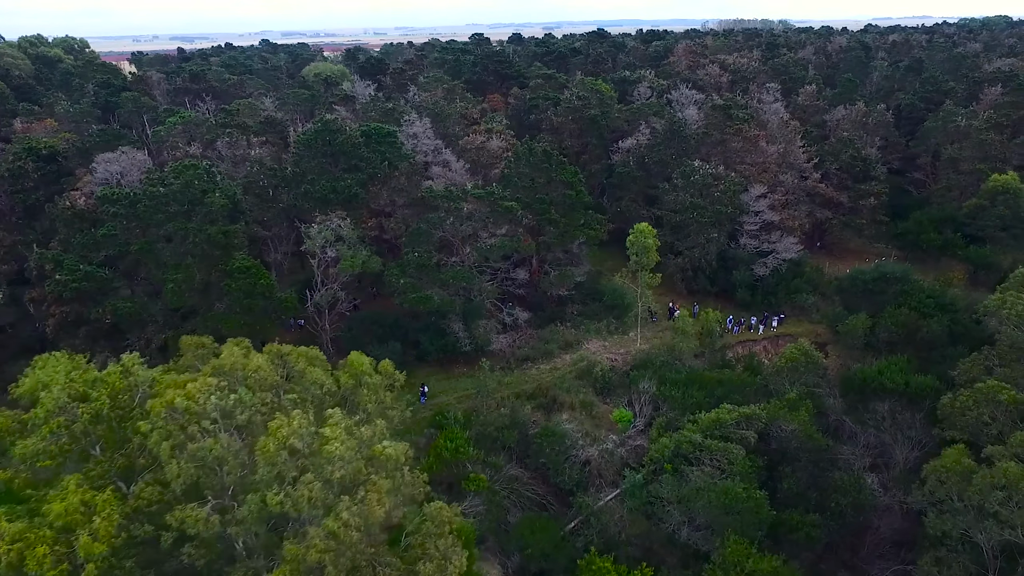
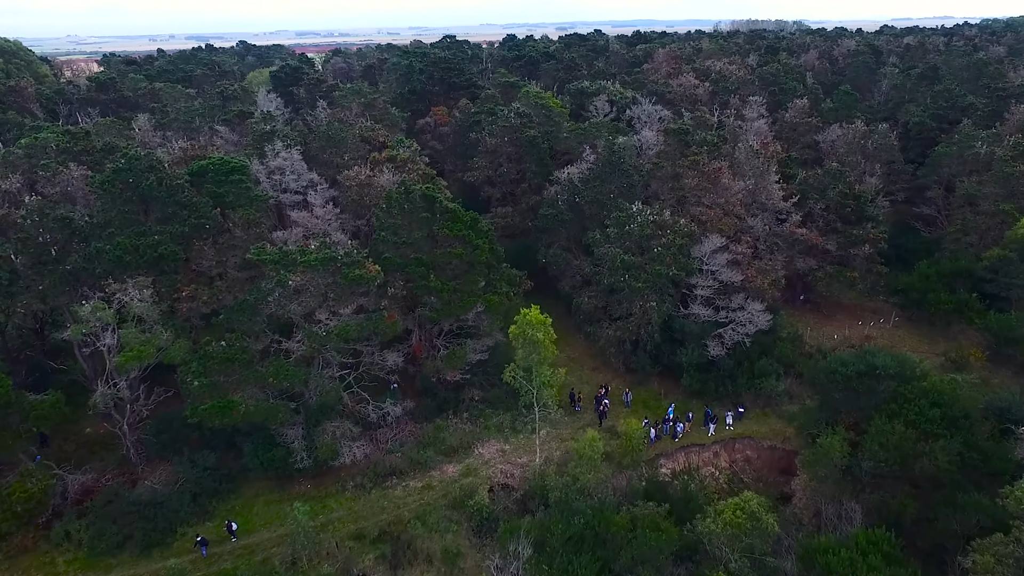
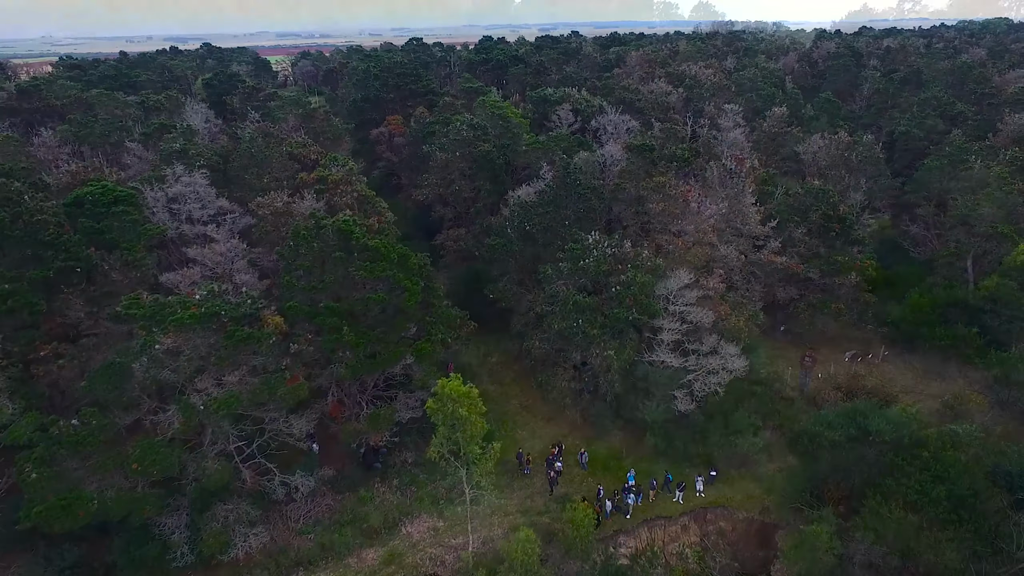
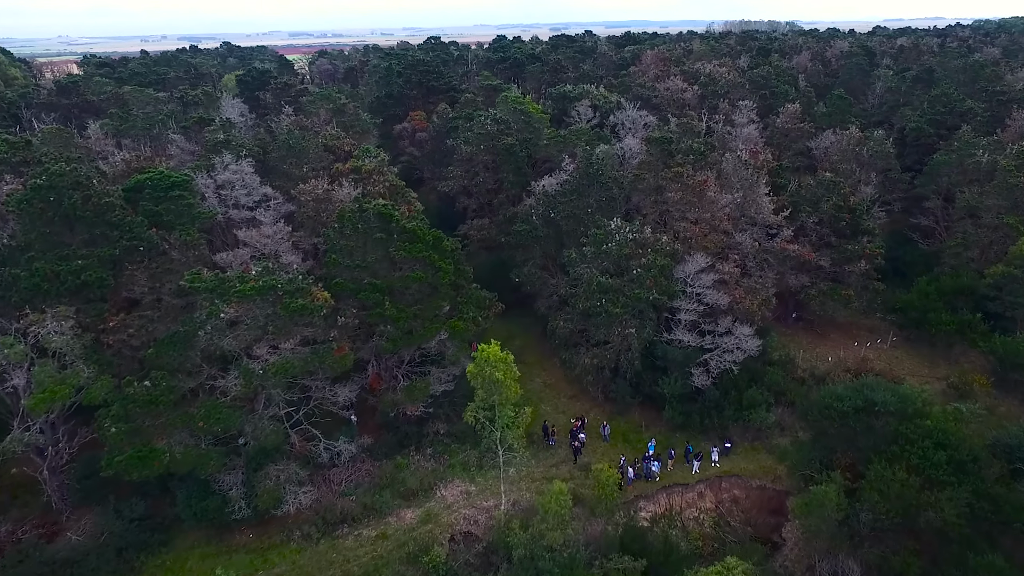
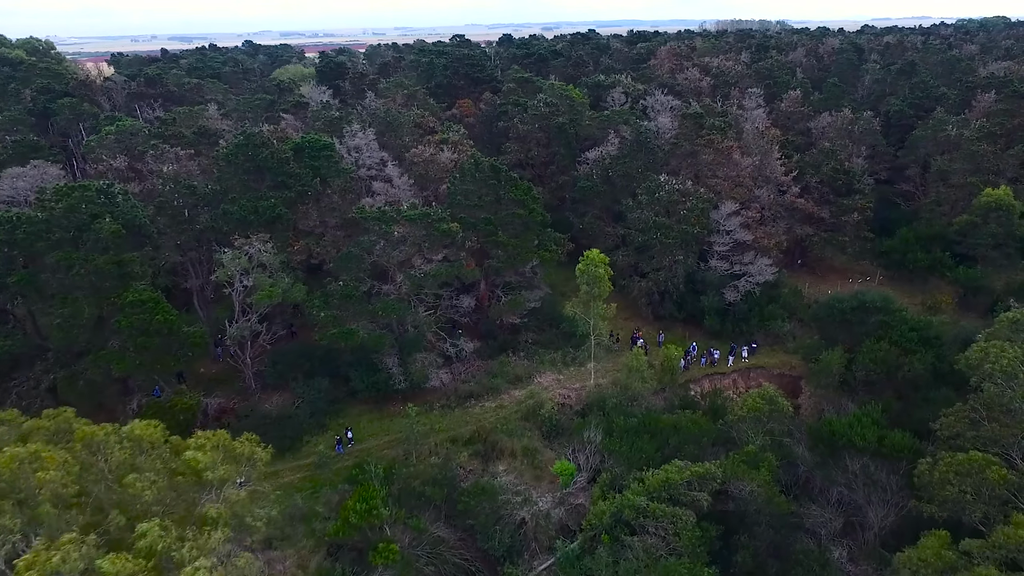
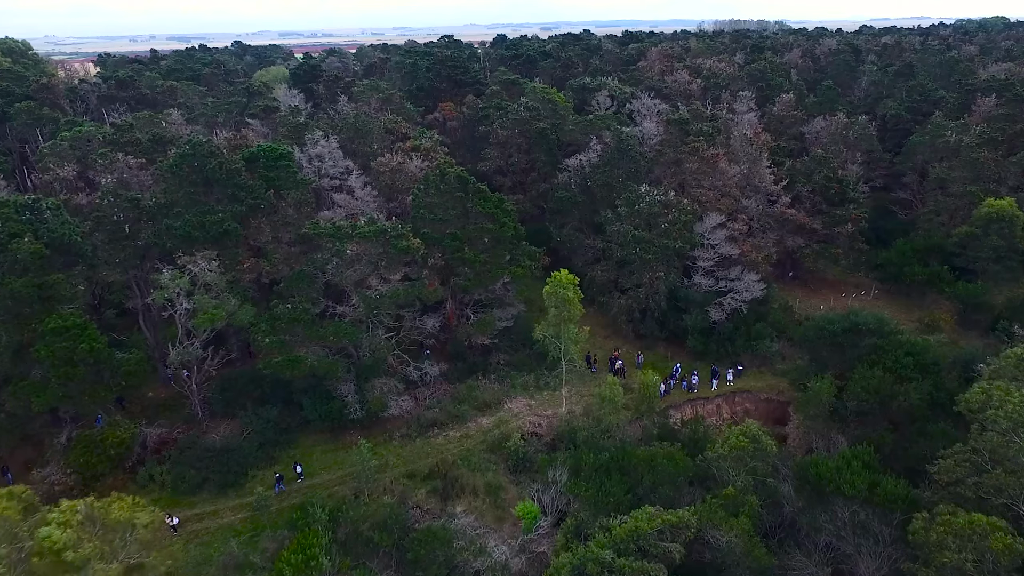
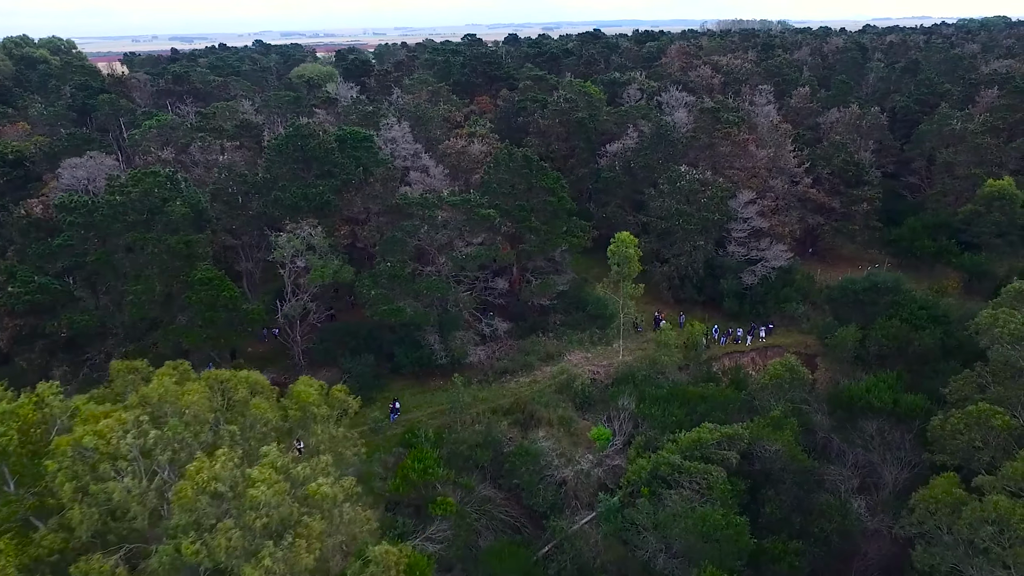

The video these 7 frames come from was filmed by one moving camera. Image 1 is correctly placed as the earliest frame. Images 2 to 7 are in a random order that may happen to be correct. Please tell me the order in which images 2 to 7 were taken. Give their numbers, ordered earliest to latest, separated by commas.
7, 5, 6, 2, 4, 3
